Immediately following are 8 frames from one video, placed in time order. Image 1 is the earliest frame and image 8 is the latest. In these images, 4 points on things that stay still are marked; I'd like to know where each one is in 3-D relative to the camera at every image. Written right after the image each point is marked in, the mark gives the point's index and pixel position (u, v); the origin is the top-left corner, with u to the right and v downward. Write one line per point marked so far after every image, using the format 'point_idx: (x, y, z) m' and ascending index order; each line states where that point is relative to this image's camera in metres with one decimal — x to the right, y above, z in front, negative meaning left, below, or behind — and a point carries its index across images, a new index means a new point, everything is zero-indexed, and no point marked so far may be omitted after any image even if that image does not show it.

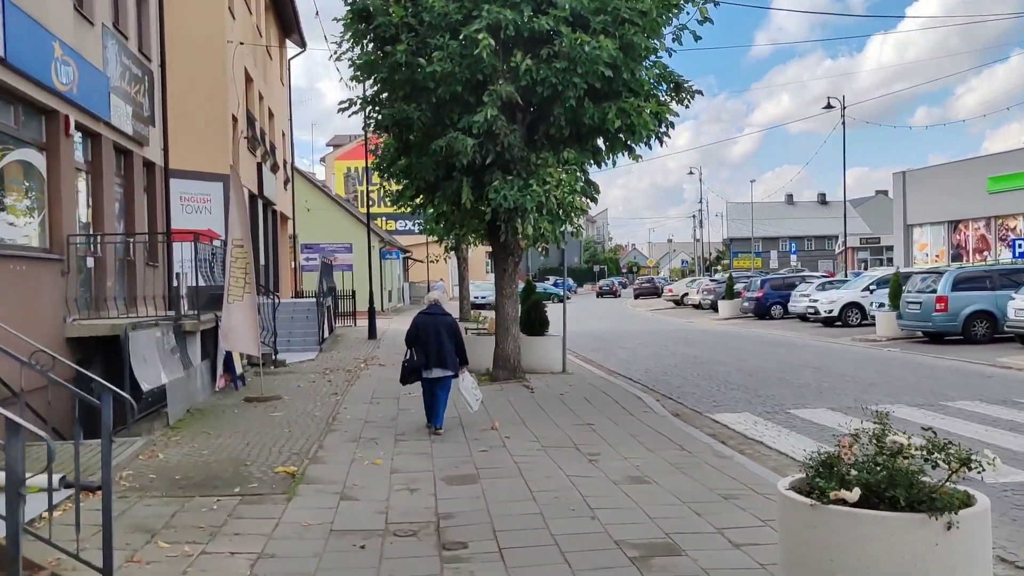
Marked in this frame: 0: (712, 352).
0: (+4.7, -1.5, +18.7) m
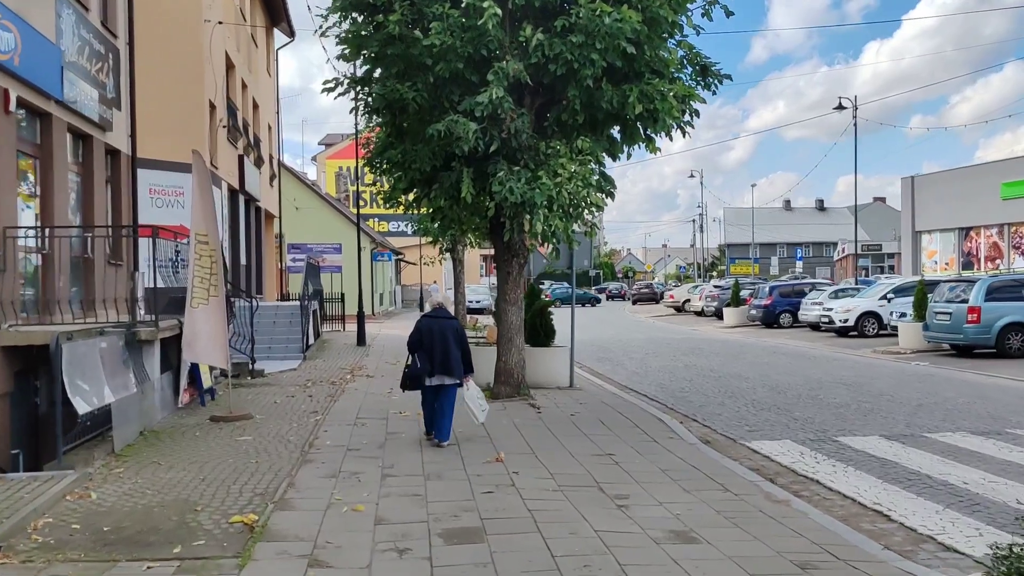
0: (+4.7, -1.7, +17.3) m
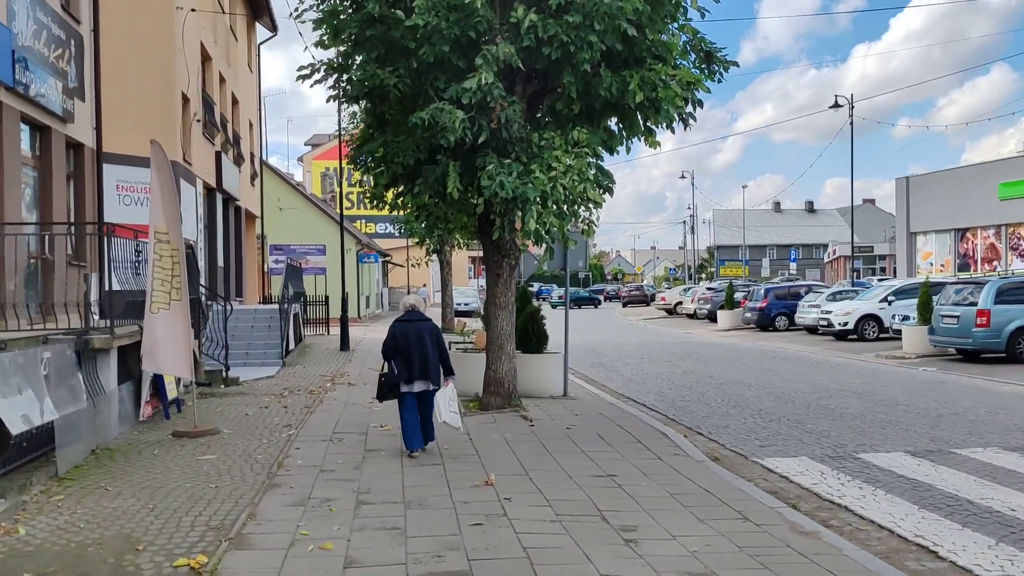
0: (+4.5, -1.7, +16.6) m
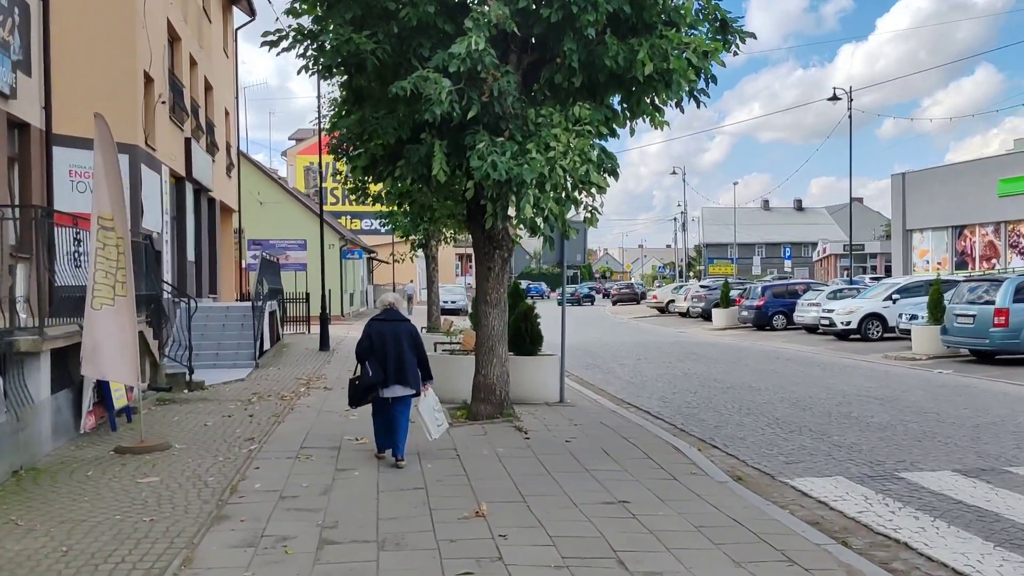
0: (+4.3, -1.7, +15.5) m
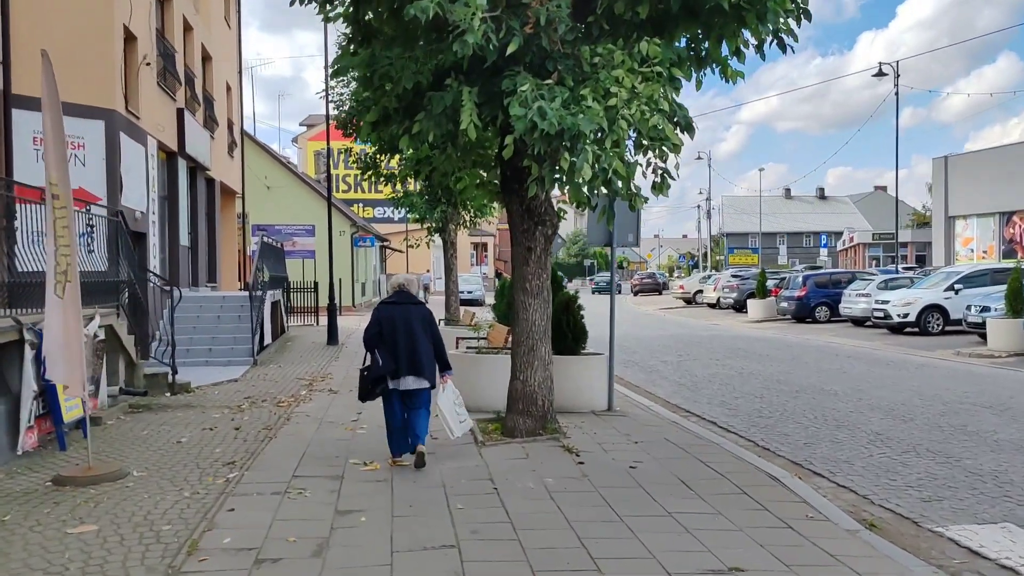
0: (+4.8, -1.4, +13.6) m
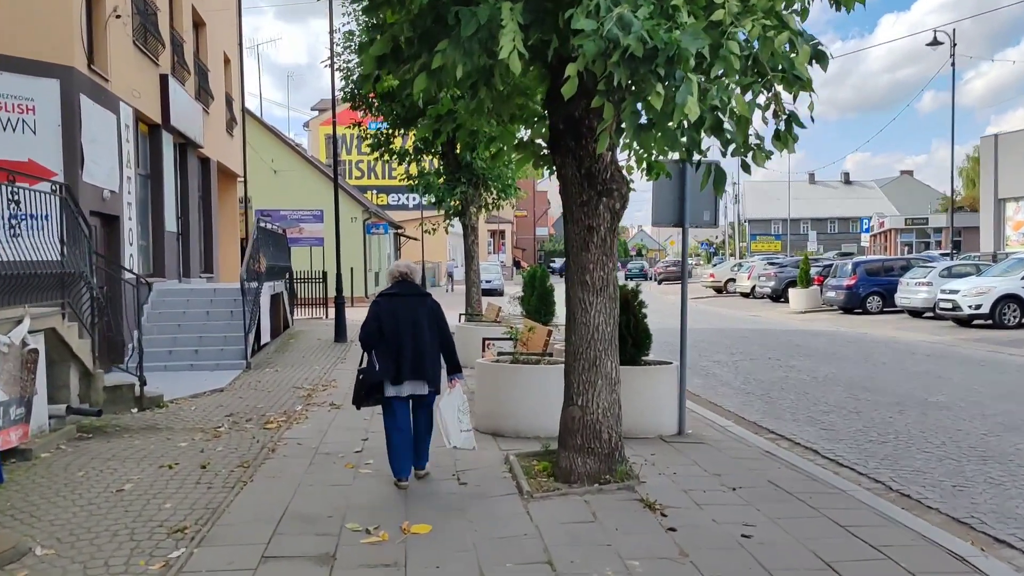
0: (+5.3, -1.3, +11.6) m
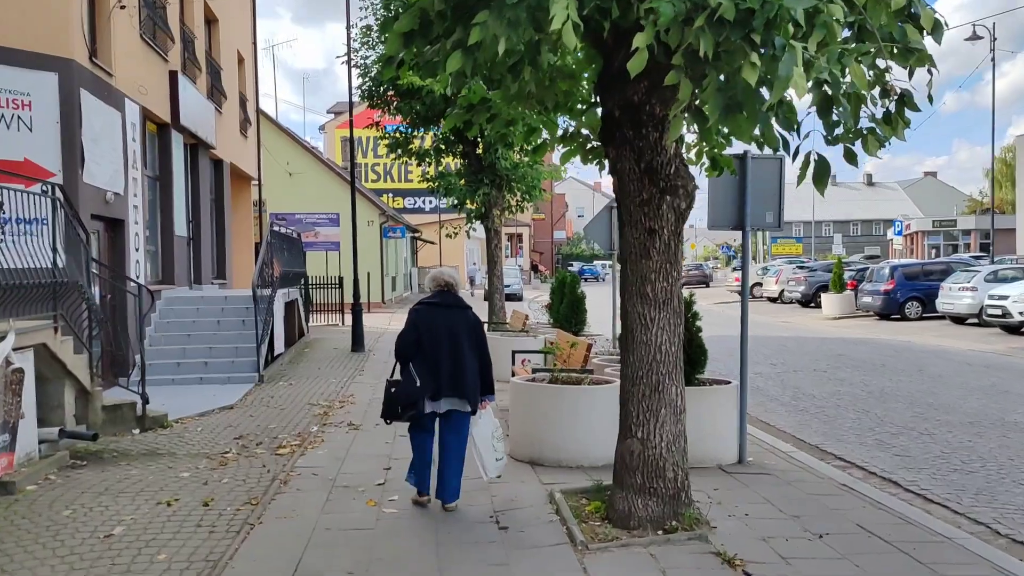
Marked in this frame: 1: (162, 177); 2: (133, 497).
0: (+5.7, -1.4, +10.7) m
1: (-5.7, +1.8, +13.1) m
2: (-2.7, -1.5, +5.7) m
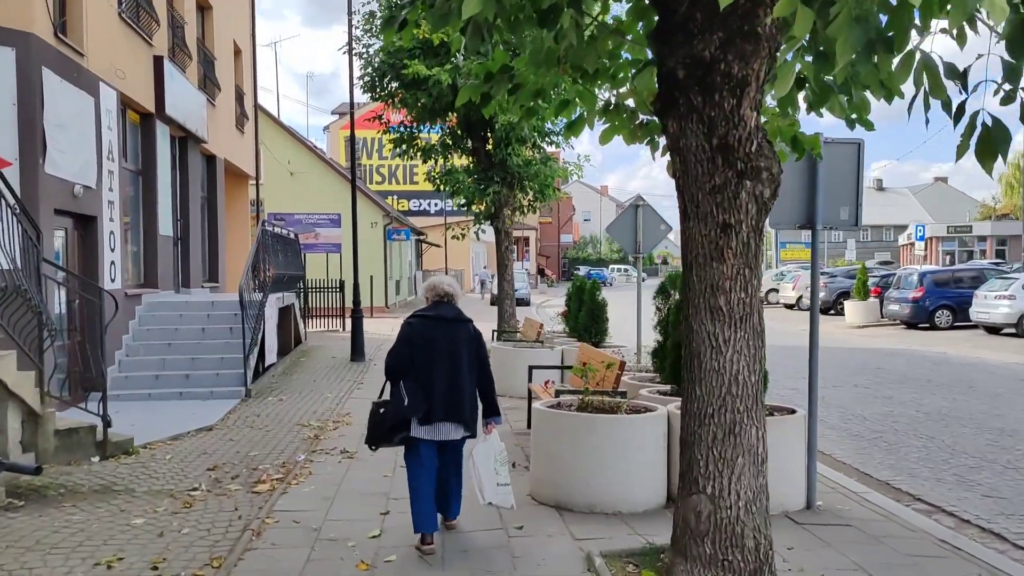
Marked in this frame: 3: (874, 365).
0: (+5.9, -1.5, +9.5) m
1: (-5.5, +1.8, +12.0) m
2: (-2.6, -1.5, +4.6) m
3: (+6.6, -1.4, +14.6) m
